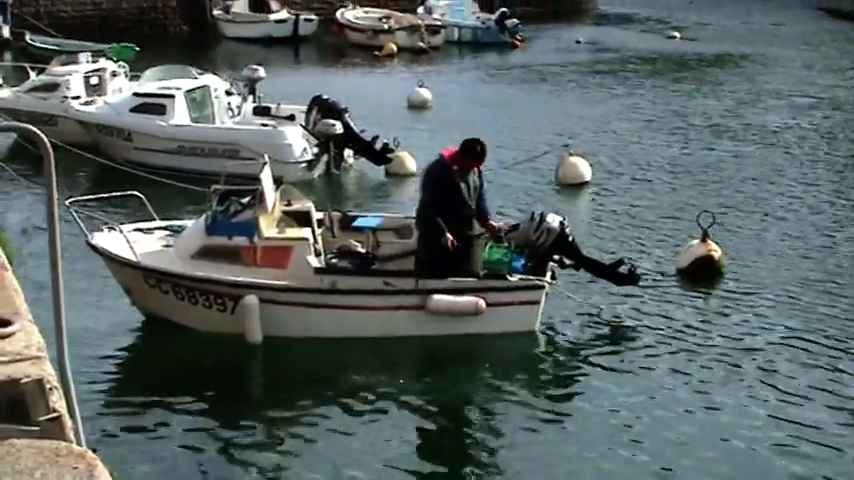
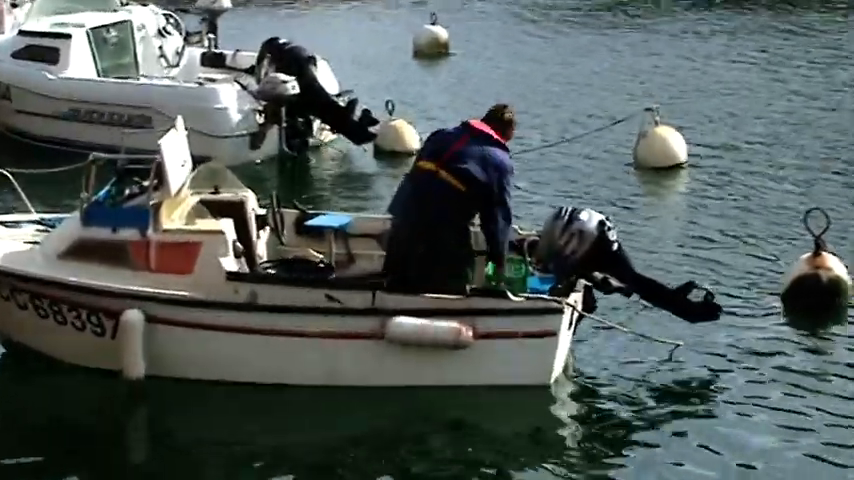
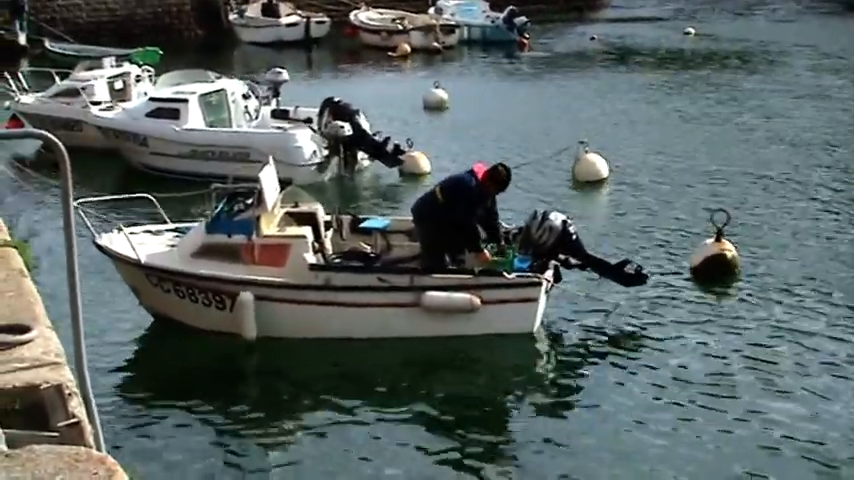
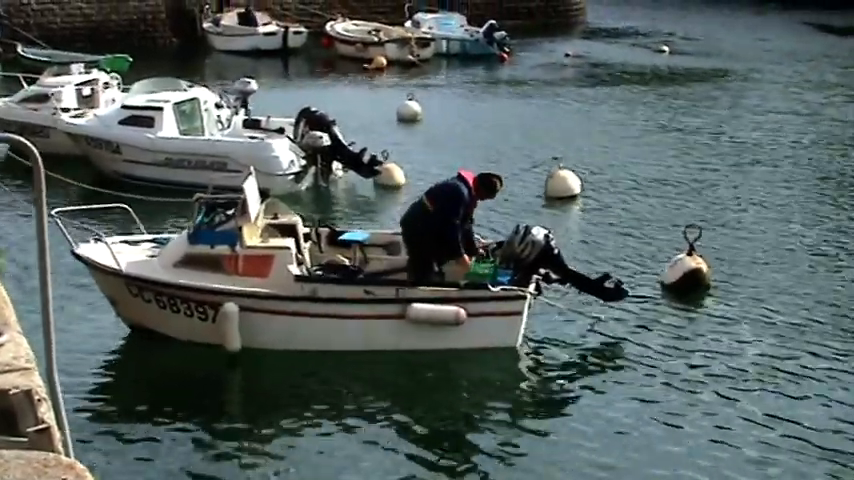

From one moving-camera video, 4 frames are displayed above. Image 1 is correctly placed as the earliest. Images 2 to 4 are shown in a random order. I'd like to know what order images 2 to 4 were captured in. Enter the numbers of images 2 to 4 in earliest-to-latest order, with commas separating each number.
4, 3, 2
